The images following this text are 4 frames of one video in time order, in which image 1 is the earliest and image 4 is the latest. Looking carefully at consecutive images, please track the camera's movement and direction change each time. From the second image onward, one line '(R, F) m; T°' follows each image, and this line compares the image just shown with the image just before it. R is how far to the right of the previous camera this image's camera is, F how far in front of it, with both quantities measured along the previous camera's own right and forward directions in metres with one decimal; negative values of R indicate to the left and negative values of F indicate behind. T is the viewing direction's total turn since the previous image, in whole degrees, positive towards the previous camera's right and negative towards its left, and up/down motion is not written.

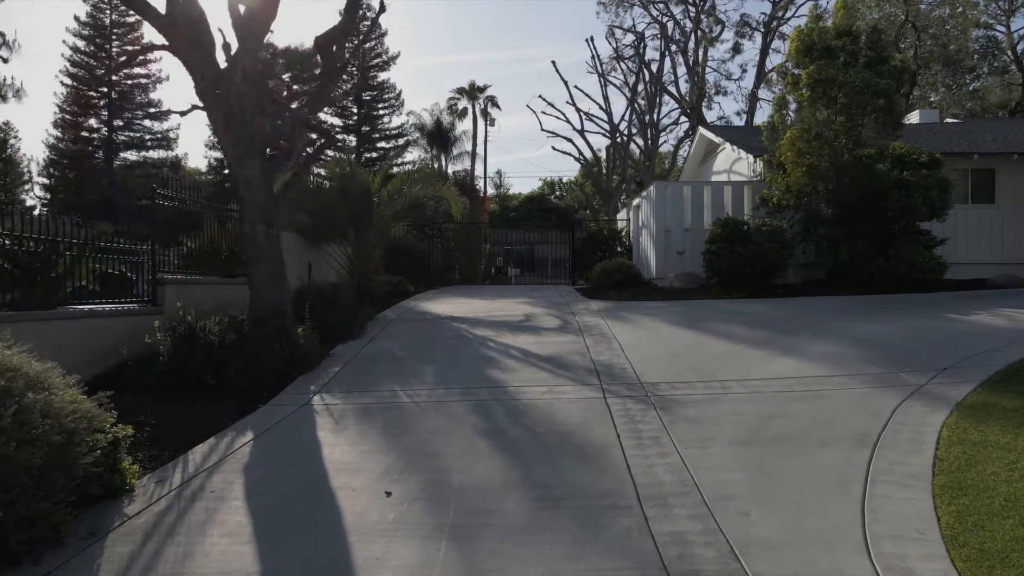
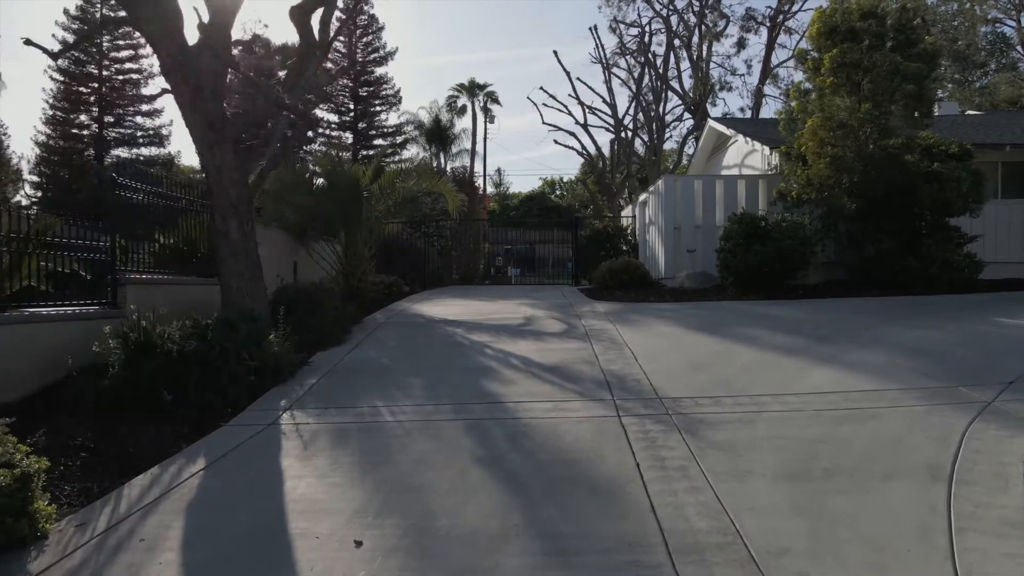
(0.0, +0.9) m; 0°
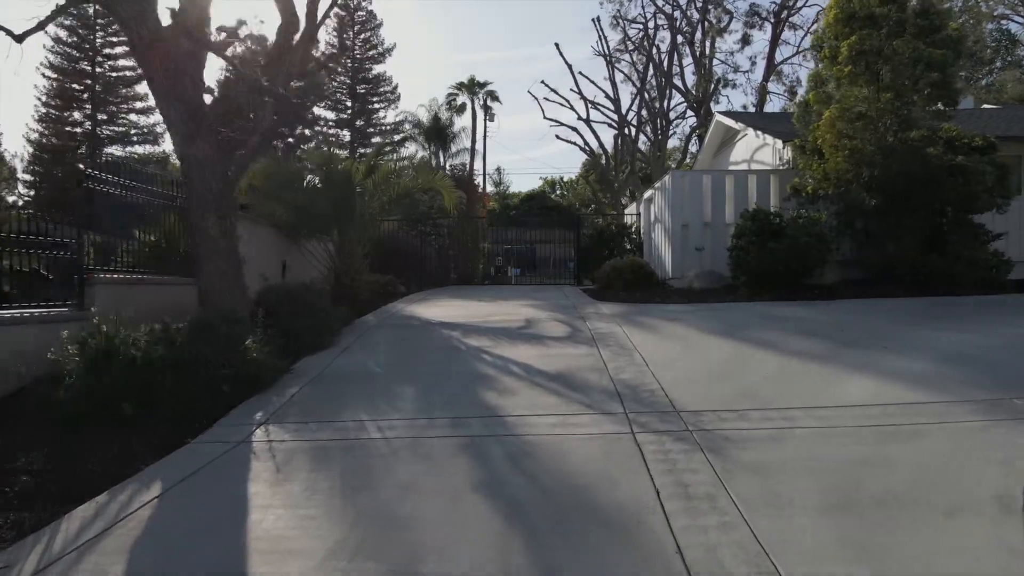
(0.0, +0.7) m; 0°
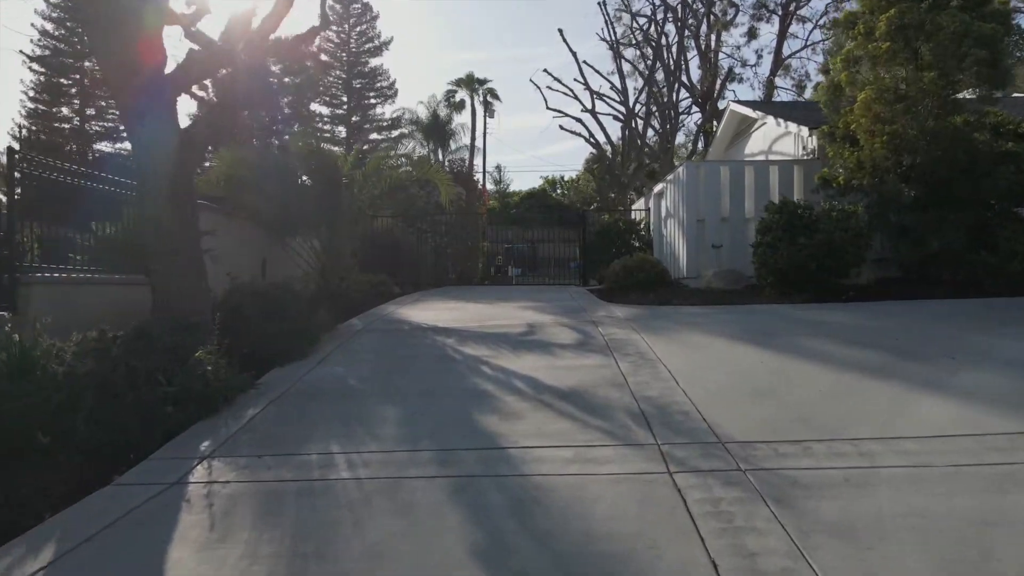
(0.0, +1.1) m; 0°
